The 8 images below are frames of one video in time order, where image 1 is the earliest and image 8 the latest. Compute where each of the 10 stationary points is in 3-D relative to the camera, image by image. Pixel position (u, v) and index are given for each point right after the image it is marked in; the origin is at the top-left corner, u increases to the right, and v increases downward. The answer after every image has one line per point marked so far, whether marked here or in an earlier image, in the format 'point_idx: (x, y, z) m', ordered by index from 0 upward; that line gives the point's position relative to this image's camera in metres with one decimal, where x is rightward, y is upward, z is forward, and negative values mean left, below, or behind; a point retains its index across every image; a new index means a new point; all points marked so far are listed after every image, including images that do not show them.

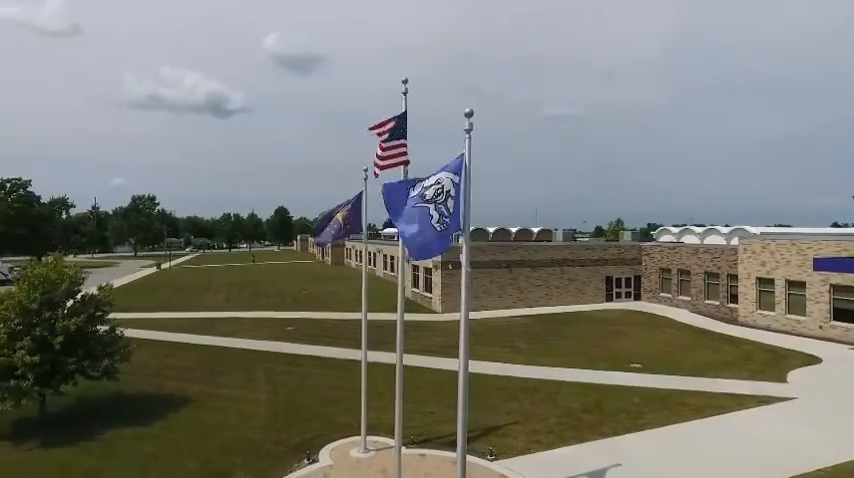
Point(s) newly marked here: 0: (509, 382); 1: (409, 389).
0: (+2.8, -4.9, +18.0) m
1: (-0.6, -5.0, +17.5) m
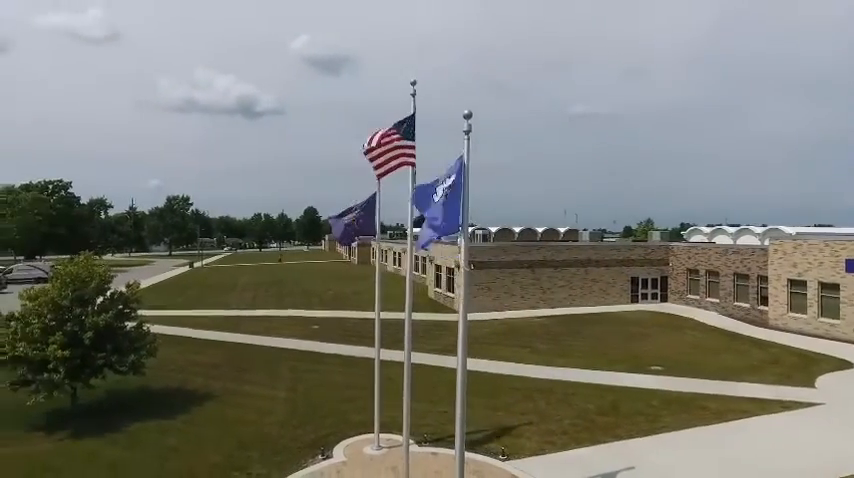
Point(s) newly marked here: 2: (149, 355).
0: (+3.3, -4.9, +18.0) m
1: (-0.1, -5.0, +17.6) m
2: (-8.5, -3.6, +16.3) m
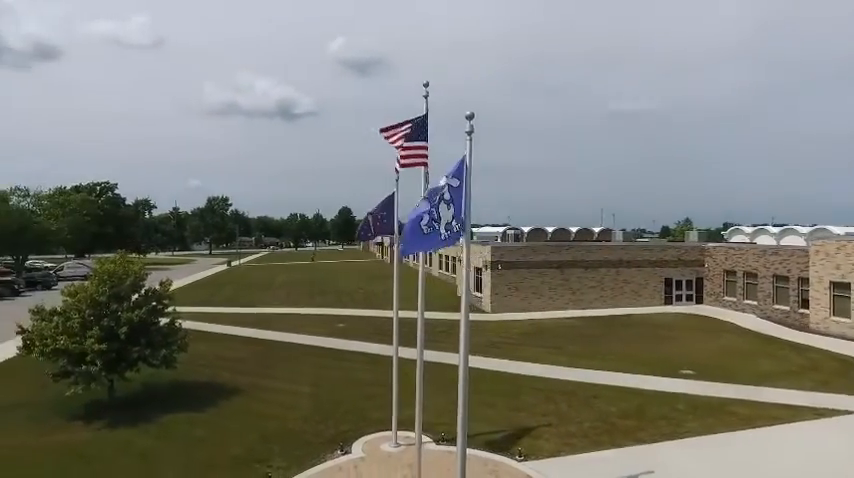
0: (+4.1, -4.9, +17.8) m
1: (+0.6, -5.0, +17.7) m
2: (-7.9, -3.5, +16.9) m
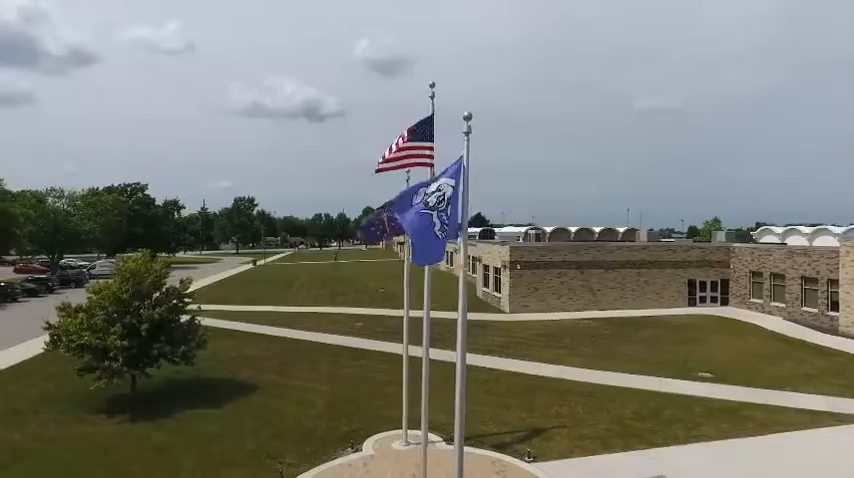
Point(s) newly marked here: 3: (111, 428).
0: (+4.6, -4.9, +17.7) m
1: (+1.1, -5.0, +17.7) m
2: (-7.5, -3.5, +17.3) m
3: (-9.1, -5.4, +15.1) m
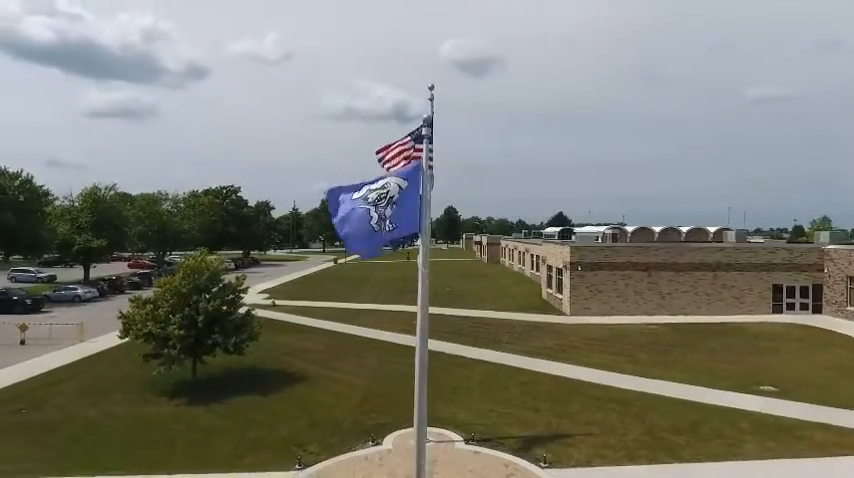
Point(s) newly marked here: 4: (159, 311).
0: (+5.7, -4.9, +17.0) m
1: (+2.3, -5.0, +17.5) m
2: (-6.2, -3.5, +18.6) m
3: (-8.2, -5.4, +16.7) m
4: (-9.0, -2.5, +17.8) m
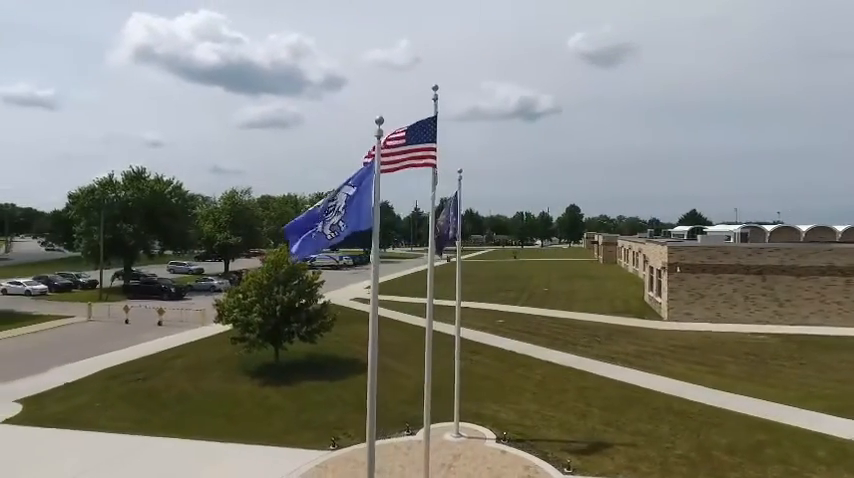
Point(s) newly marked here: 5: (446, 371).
0: (+7.2, -4.9, +15.7) m
1: (+4.0, -4.9, +17.1) m
2: (-4.0, -3.4, +20.1) m
3: (-6.3, -5.3, +18.7) m
4: (-6.9, -2.3, +20.0) m
5: (+0.8, -5.0, +19.9) m
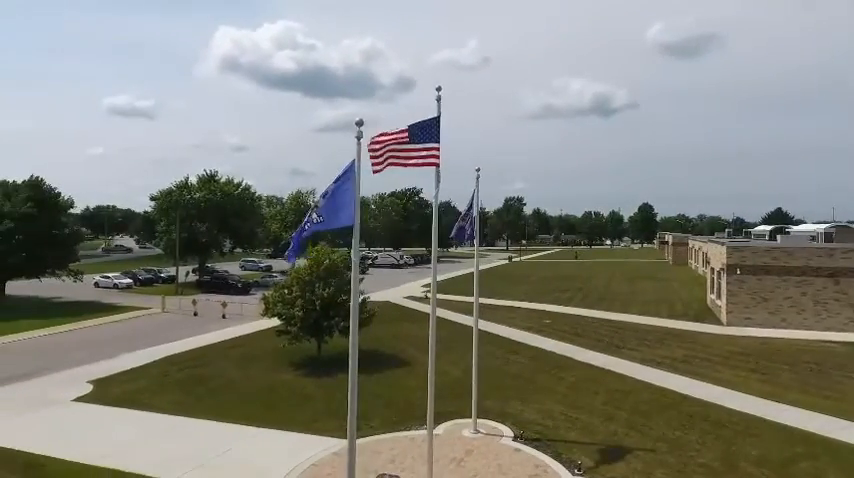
0: (+7.8, -4.8, +14.9) m
1: (+4.9, -4.9, +16.7) m
2: (-2.6, -3.3, +20.8) m
3: (-5.2, -5.2, +19.7) m
4: (-5.5, -2.3, +21.1) m
5: (+2.0, -4.9, +19.9) m
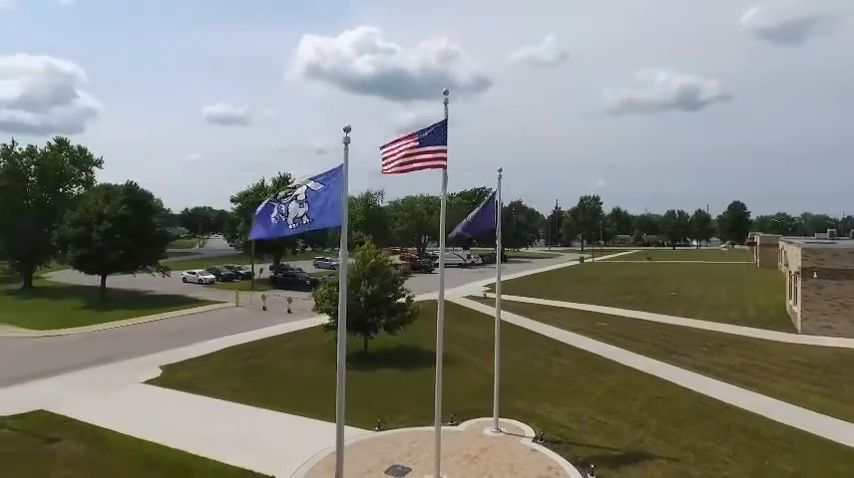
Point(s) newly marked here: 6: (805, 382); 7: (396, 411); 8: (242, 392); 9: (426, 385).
0: (+8.5, -4.9, +14.0) m
1: (+5.8, -4.9, +16.2) m
2: (-1.0, -3.3, +21.4) m
3: (-3.6, -5.2, +20.7) m
4: (-3.8, -2.2, +22.1) m
5: (+3.5, -4.9, +19.8) m
6: (+12.3, -4.7, +17.3) m
7: (-0.8, -5.2, +16.0) m
8: (-6.4, -5.3, +18.6) m
9: (0.0, -5.1, +18.4) m
